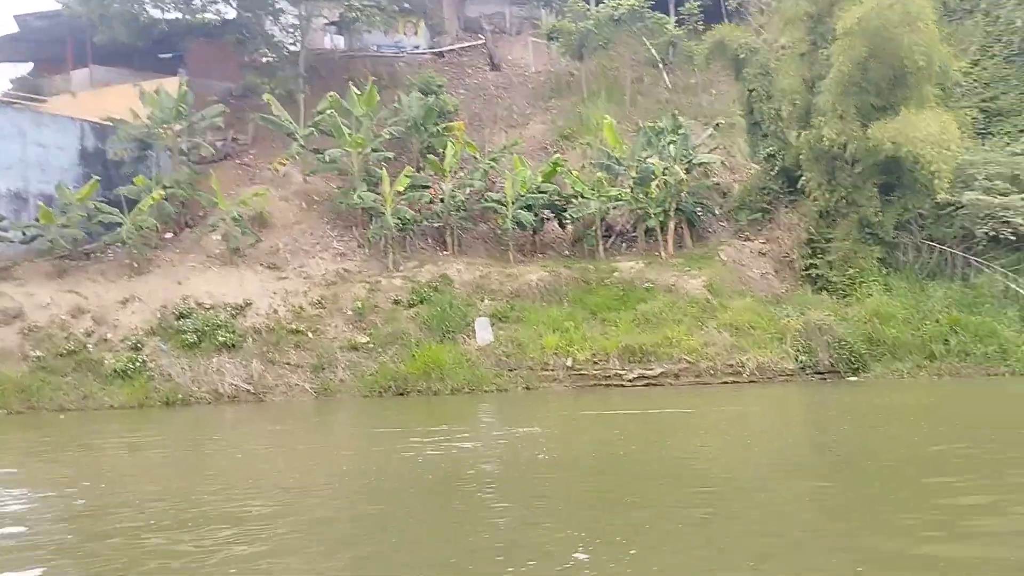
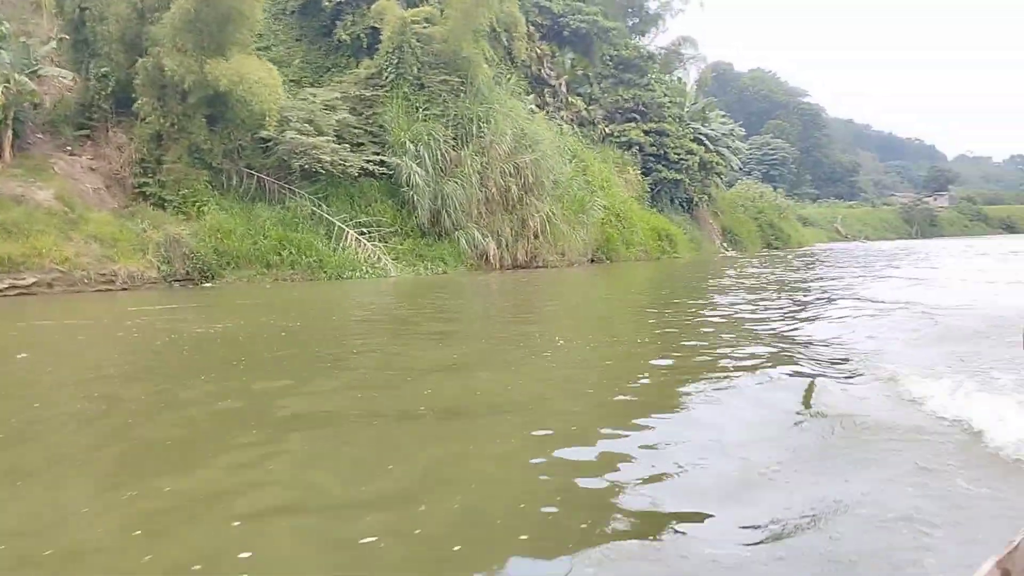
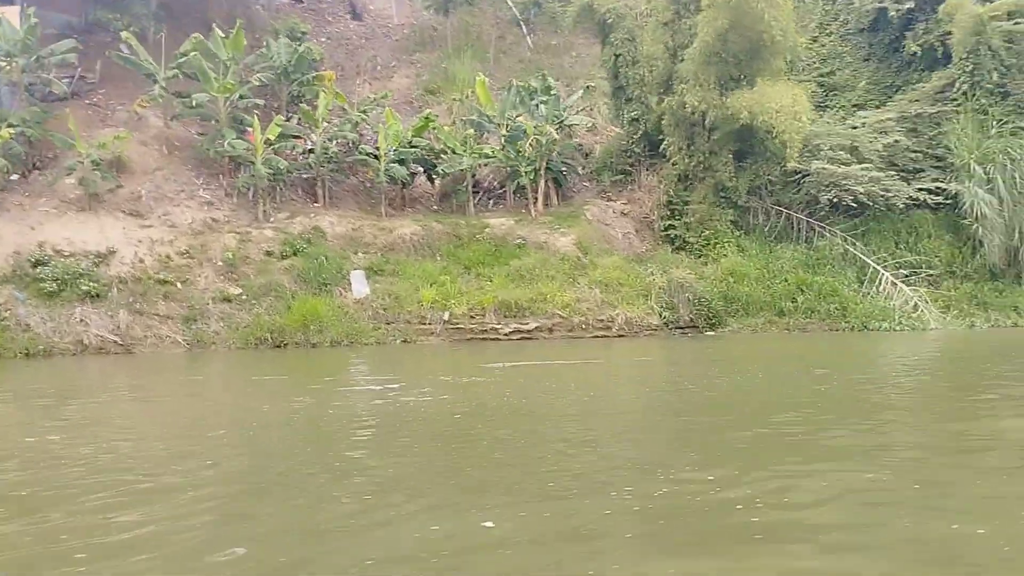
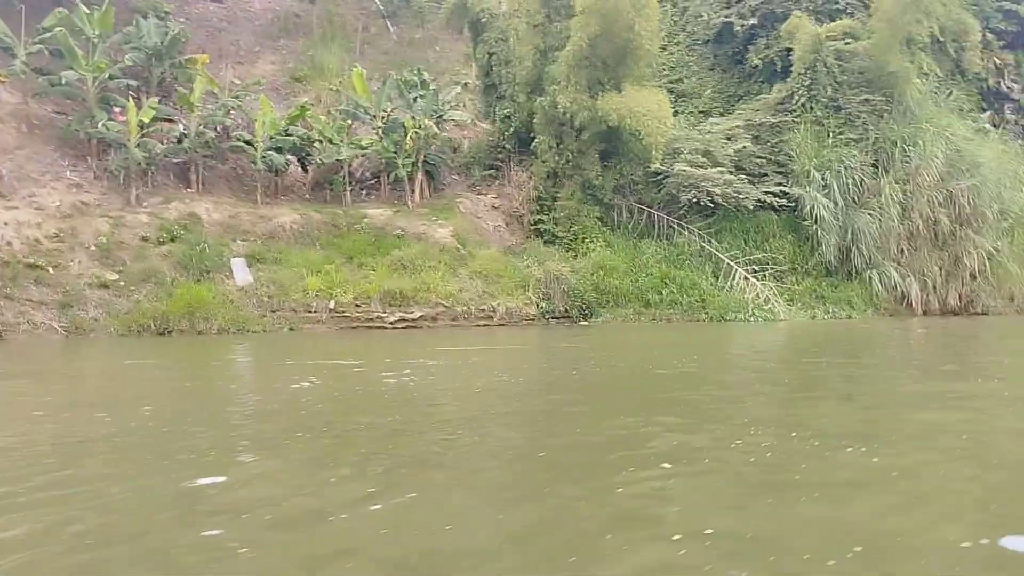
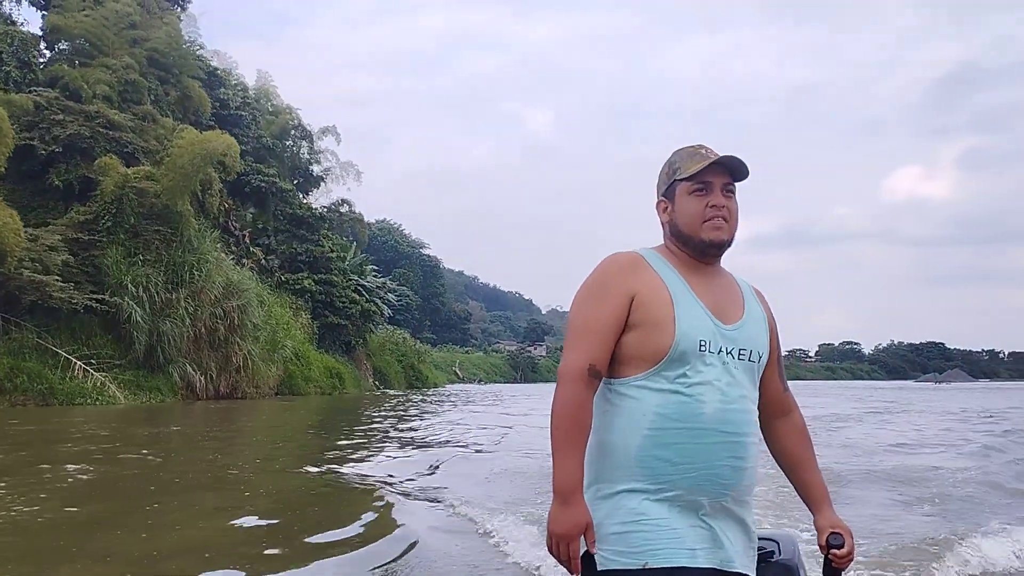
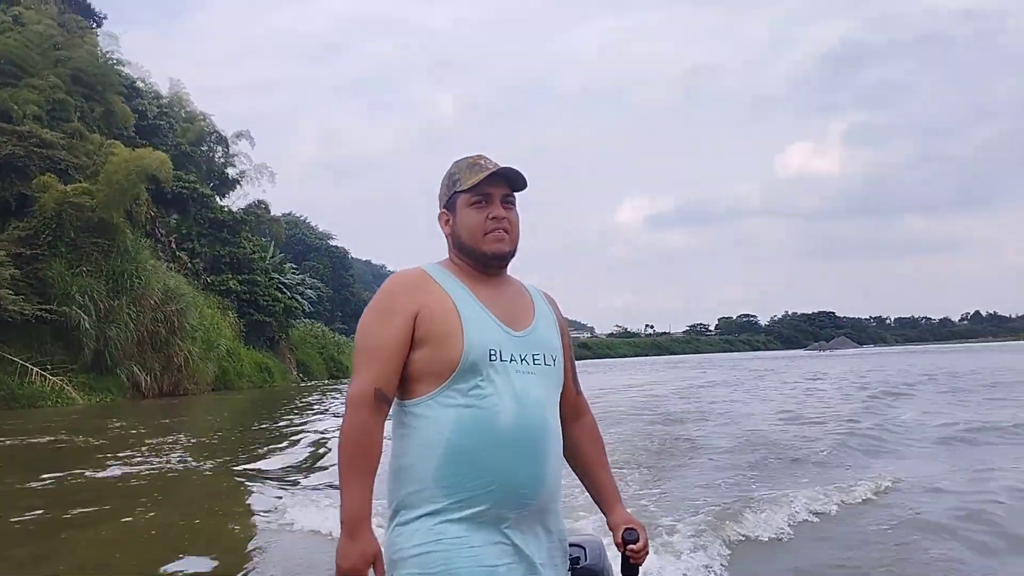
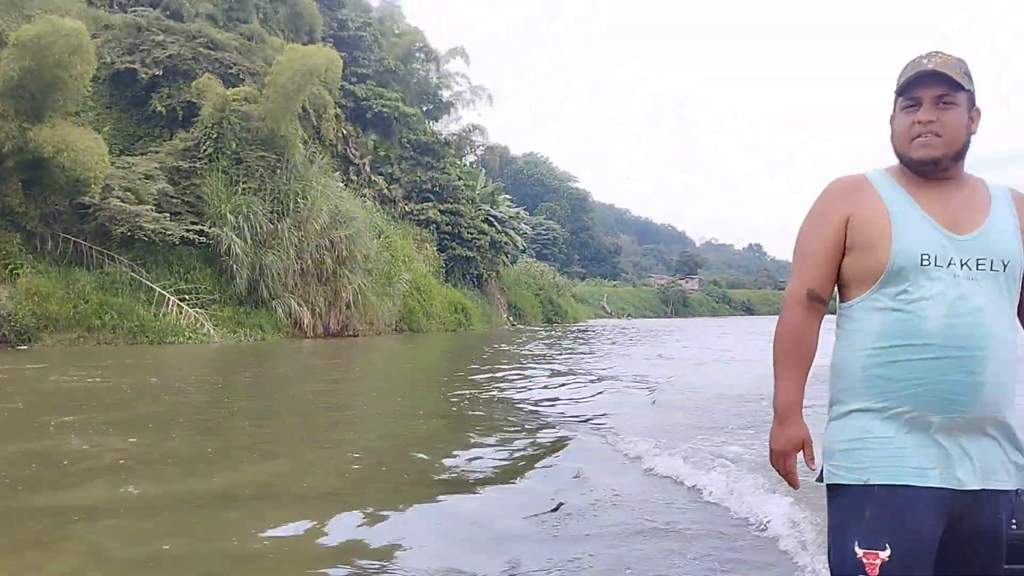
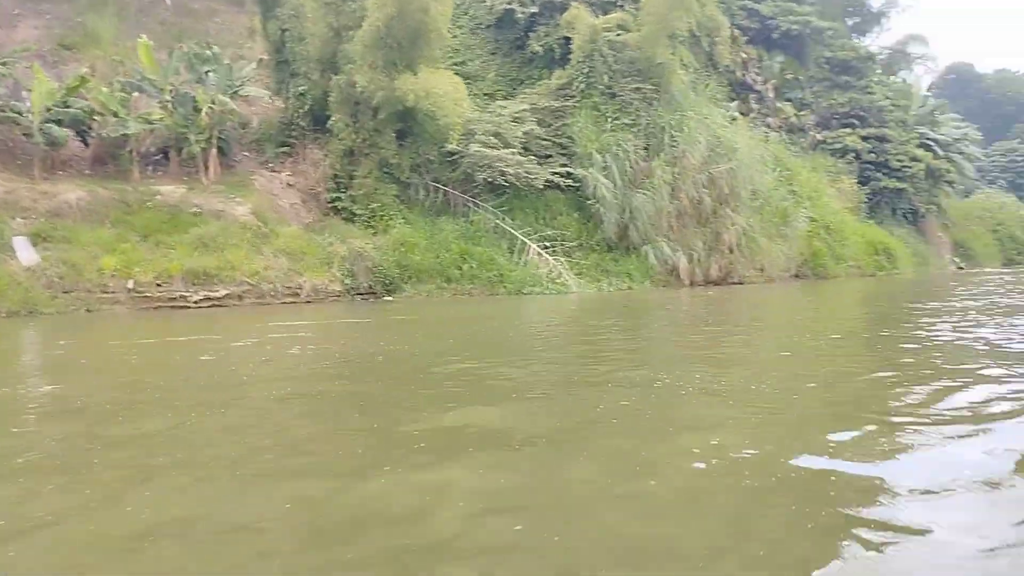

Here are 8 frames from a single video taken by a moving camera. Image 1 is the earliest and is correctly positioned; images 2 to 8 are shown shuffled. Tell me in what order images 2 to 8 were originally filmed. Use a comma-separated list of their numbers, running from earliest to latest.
3, 4, 8, 2, 7, 5, 6
